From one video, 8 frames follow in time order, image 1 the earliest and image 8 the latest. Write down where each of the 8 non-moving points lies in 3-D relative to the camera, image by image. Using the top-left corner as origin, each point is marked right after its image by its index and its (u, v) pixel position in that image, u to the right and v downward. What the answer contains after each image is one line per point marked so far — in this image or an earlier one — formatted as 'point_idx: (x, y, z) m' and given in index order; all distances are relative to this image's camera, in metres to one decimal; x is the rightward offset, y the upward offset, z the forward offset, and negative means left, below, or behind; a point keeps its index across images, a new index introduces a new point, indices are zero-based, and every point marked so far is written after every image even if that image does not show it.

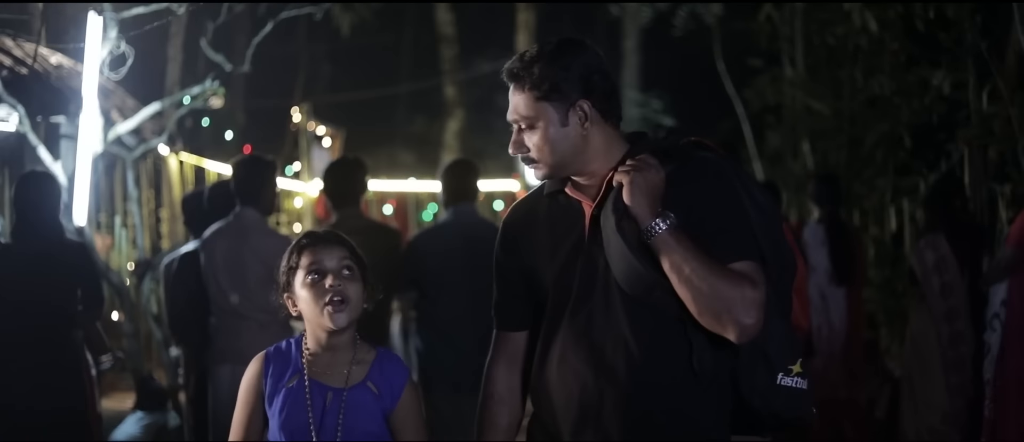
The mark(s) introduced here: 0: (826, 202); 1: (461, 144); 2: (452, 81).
0: (+1.8, +0.1, +6.9) m
1: (-0.7, +1.1, +16.9) m
2: (-0.8, +1.9, +16.5) m
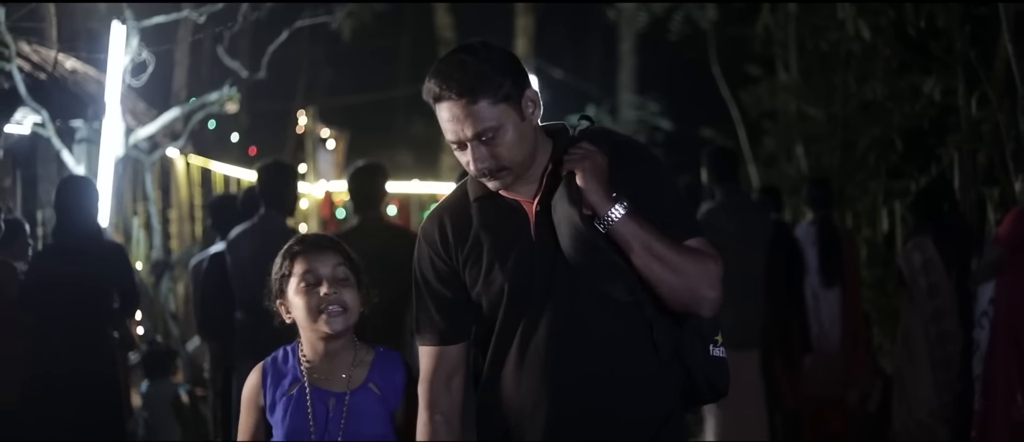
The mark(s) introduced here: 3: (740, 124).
0: (+1.8, +0.1, +7.2) m
1: (-0.7, +1.0, +17.1) m
2: (-0.8, +1.8, +16.7) m
3: (+2.7, +1.1, +14.5) m
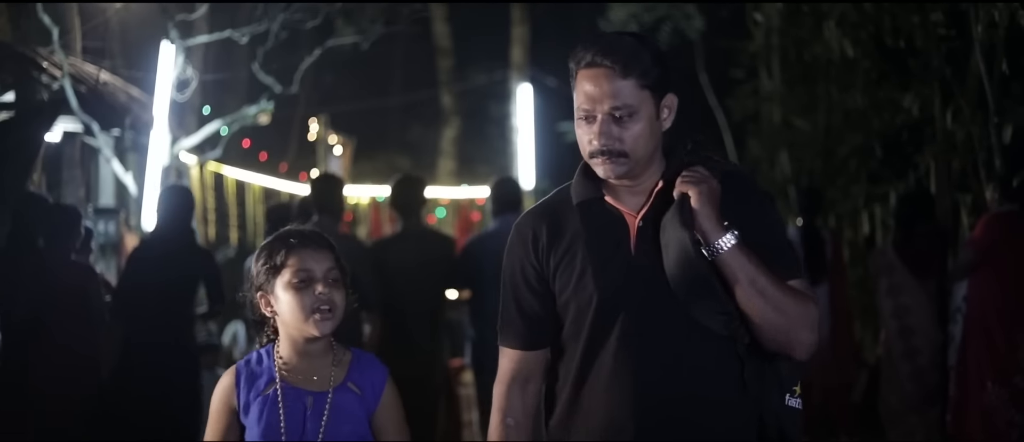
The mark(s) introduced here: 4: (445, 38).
0: (+1.9, +0.1, +7.8) m
1: (-0.8, +1.0, +17.7) m
2: (-0.9, +1.8, +17.3) m
3: (+2.6, +1.1, +15.2) m
4: (-0.9, +2.5, +17.0) m
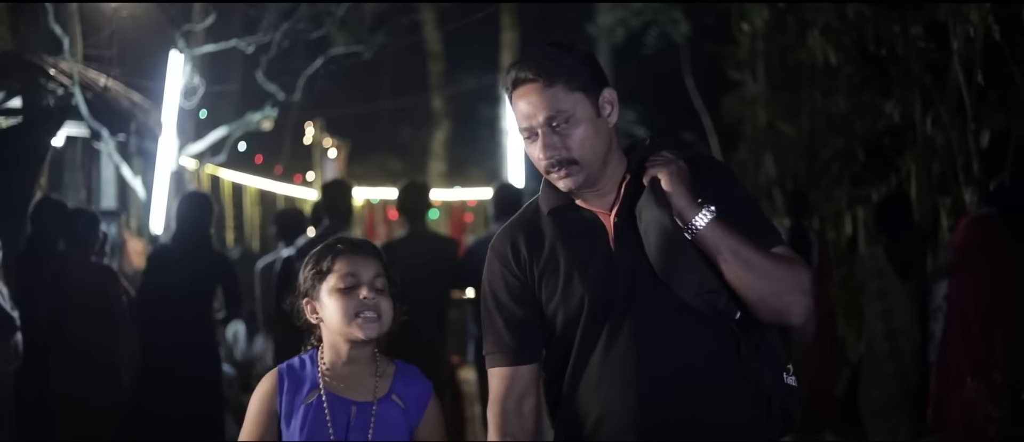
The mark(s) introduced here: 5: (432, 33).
0: (+1.9, +0.1, +8.1) m
1: (-0.9, +1.0, +18.0) m
2: (-1.0, +1.8, +17.6) m
3: (+2.5, +1.1, +15.5) m
4: (-1.1, +2.5, +17.3) m
5: (-1.1, +2.6, +17.2) m
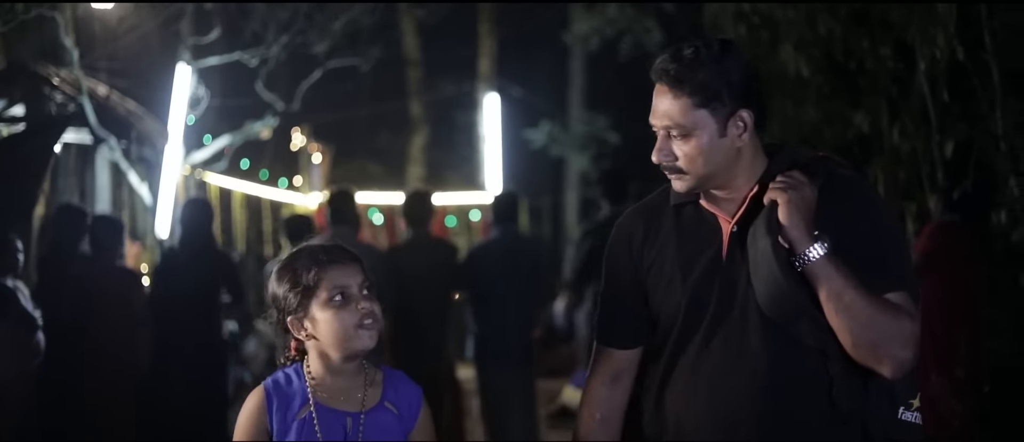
0: (+1.8, 0.0, +8.6) m
1: (-1.3, +1.0, +18.4) m
2: (-1.4, +1.8, +18.0) m
3: (+2.2, +1.1, +15.9) m
4: (-1.4, +2.5, +17.7) m
5: (-1.4, +2.6, +17.5) m
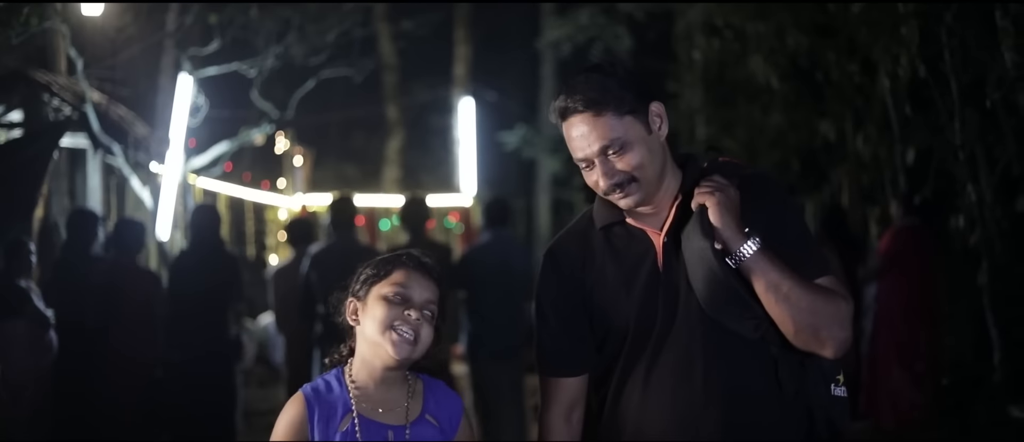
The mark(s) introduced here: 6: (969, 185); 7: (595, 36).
0: (+1.7, 0.0, +9.1) m
1: (-1.7, +0.9, +18.8) m
2: (-1.8, +1.7, +18.3) m
3: (+1.9, +1.0, +16.4) m
4: (-1.8, +2.5, +18.0) m
5: (-1.8, +2.6, +17.9) m
6: (+3.1, +0.2, +8.3) m
7: (+1.2, +2.7, +18.2) m
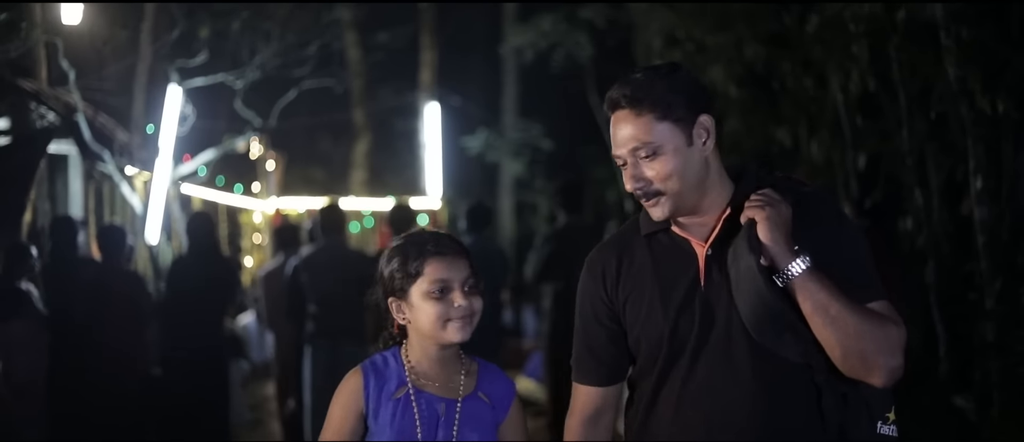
0: (+1.5, 0.0, +9.6) m
1: (-2.3, +0.9, +19.1) m
2: (-2.3, +1.7, +18.7) m
3: (+1.4, +1.0, +16.9) m
4: (-2.4, +2.4, +18.4) m
5: (-2.4, +2.5, +18.3) m
6: (+2.9, +0.2, +8.9) m
7: (+0.7, +2.7, +18.7) m
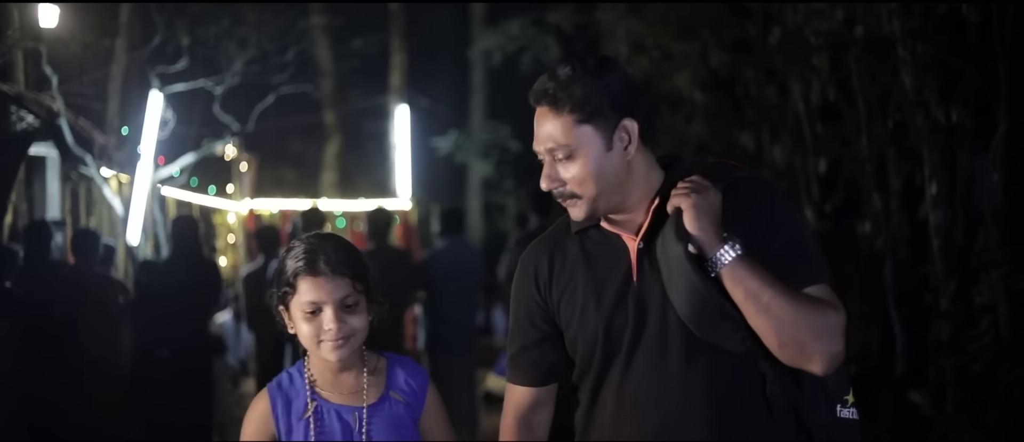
0: (+1.3, -0.1, +9.9) m
1: (-2.8, +0.9, +19.3) m
2: (-2.8, +1.7, +18.9) m
3: (+1.0, +1.0, +17.2) m
4: (-2.8, +2.4, +18.6) m
5: (-2.8, +2.5, +18.5) m
6: (+2.7, +0.2, +9.2) m
7: (+0.2, +2.7, +18.9) m
